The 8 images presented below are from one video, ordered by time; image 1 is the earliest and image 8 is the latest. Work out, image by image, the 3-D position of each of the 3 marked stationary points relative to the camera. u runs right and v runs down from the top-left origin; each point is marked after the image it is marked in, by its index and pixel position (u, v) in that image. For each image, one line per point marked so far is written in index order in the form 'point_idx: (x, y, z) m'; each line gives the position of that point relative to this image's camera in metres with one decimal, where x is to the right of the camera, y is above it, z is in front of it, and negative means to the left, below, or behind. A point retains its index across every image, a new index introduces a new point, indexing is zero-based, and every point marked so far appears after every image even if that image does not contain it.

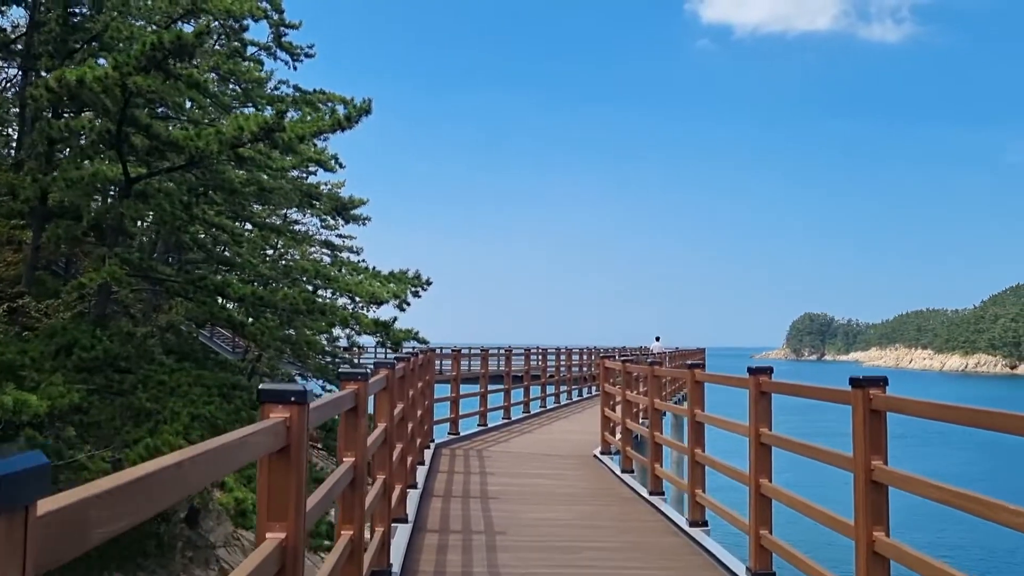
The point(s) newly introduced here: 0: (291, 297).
0: (-2.6, -0.1, +10.7) m
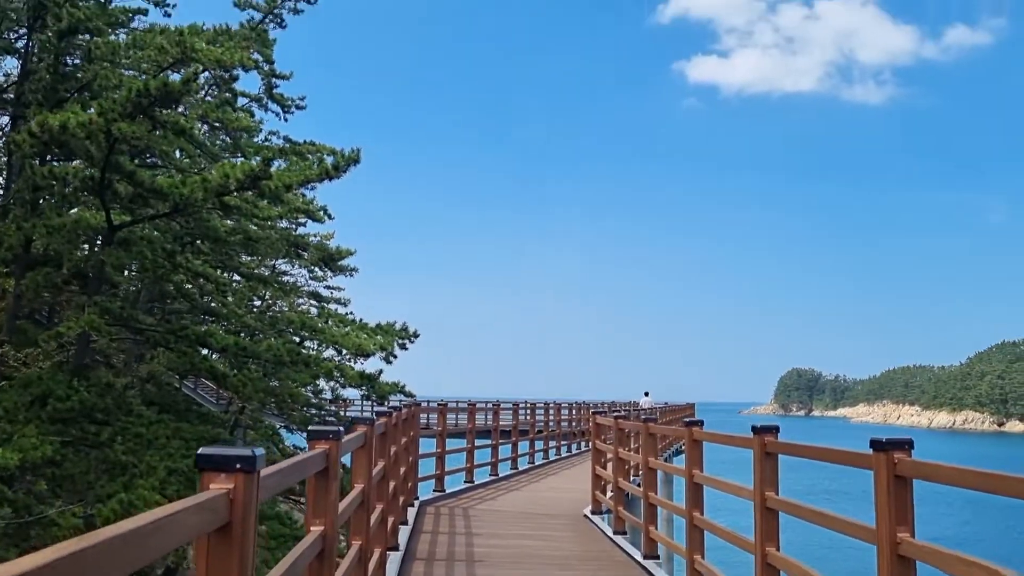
0: (-2.7, -0.7, +10.4) m
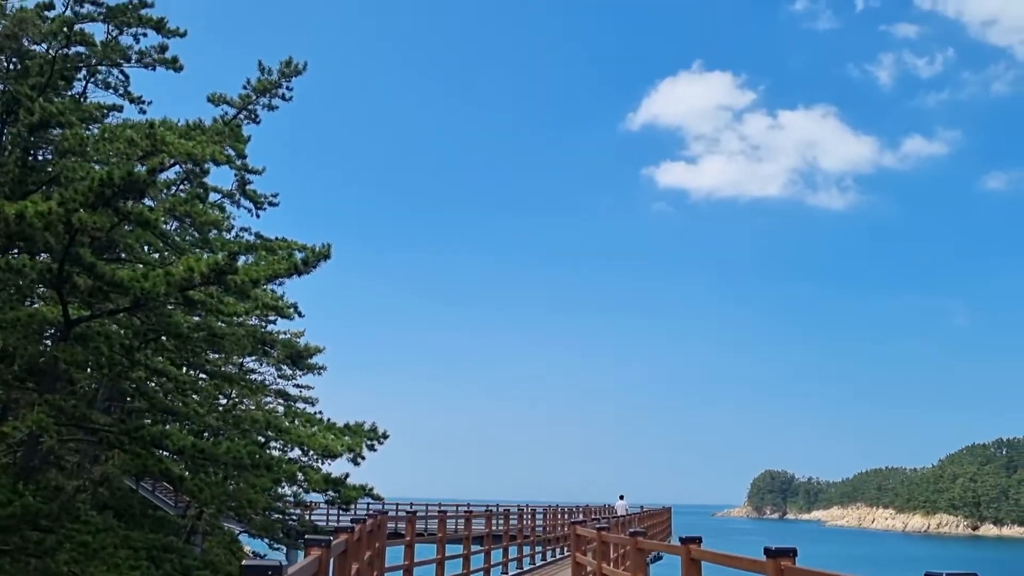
0: (-3.0, -1.8, +9.9) m
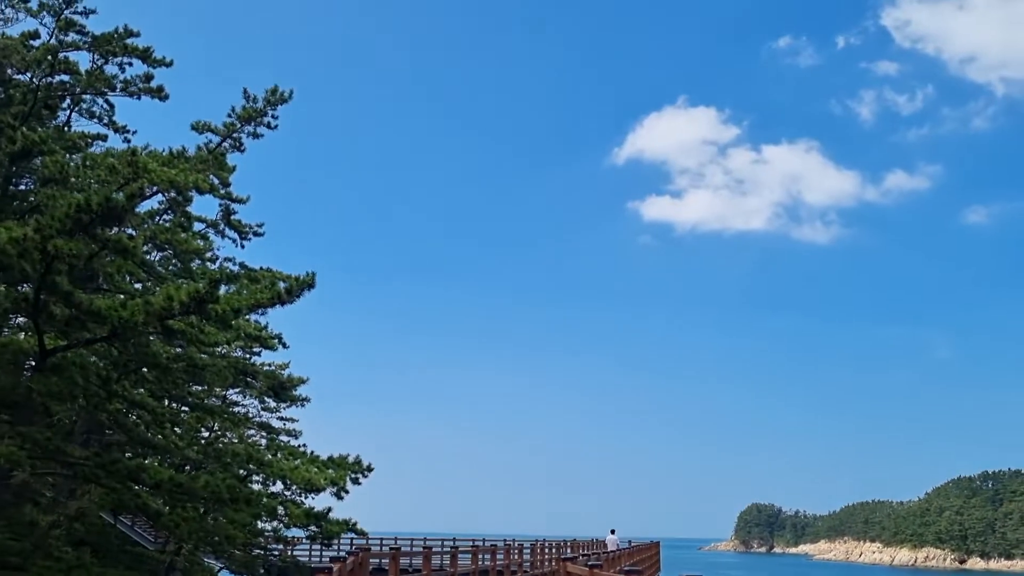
0: (-3.2, -2.1, +9.7) m
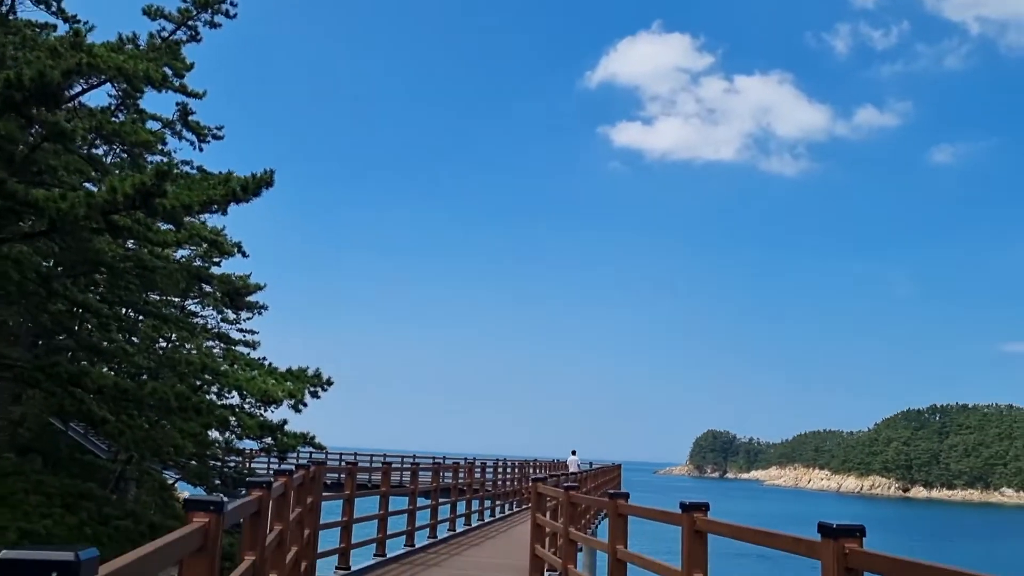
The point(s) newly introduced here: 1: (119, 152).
0: (-3.5, -1.0, +9.1) m
1: (-4.6, +1.6, +10.7) m
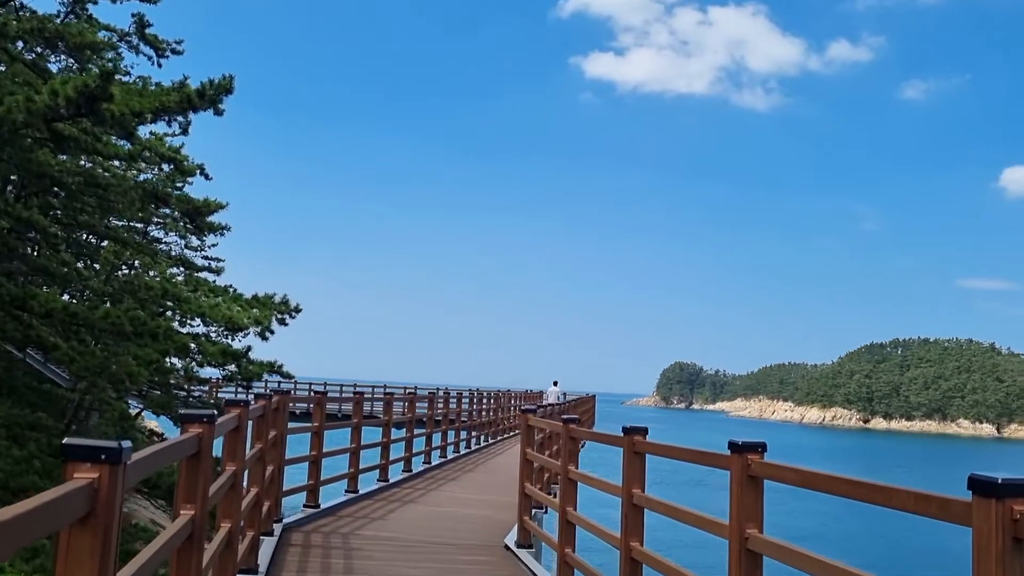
0: (-3.7, -0.3, +8.5) m
1: (-4.8, +2.5, +9.8) m
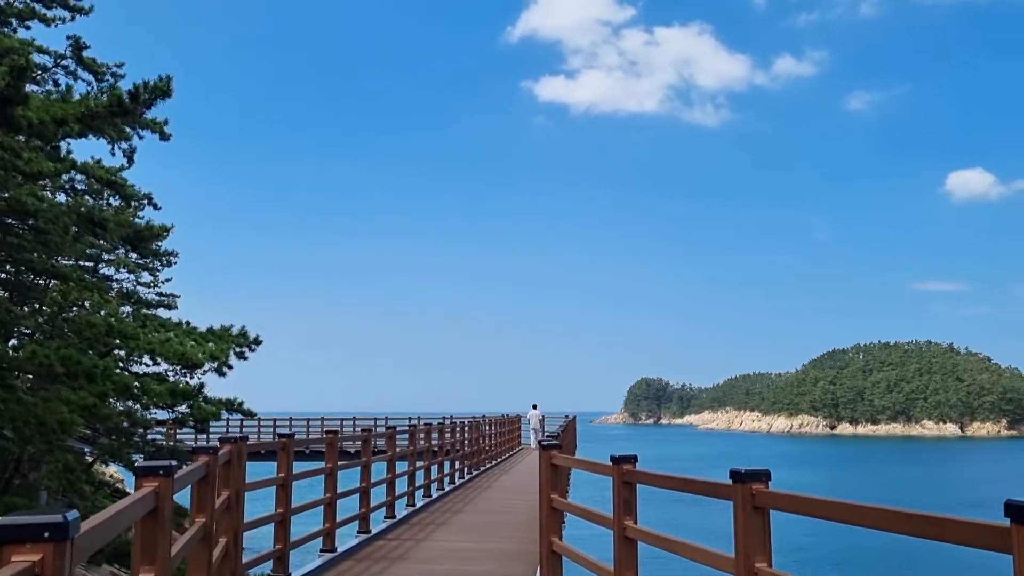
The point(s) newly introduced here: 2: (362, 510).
0: (-3.8, -0.6, +7.4) m
1: (-5.1, +2.1, +8.8) m
2: (-1.0, -1.5, +6.3) m
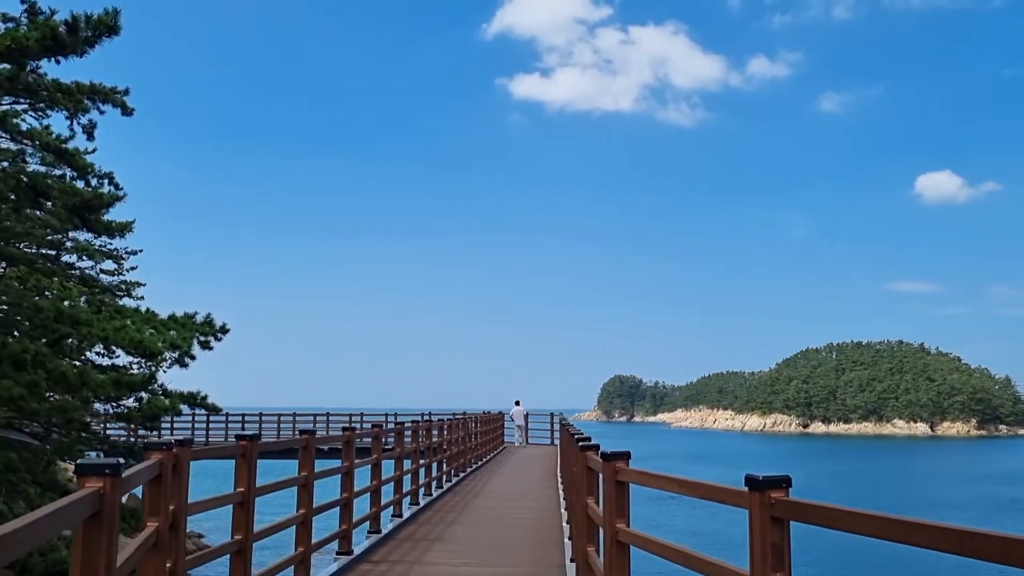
0: (-3.7, -0.4, +6.2) m
1: (-5.1, +2.3, +7.6) m
2: (-1.0, -1.4, +5.2) m
